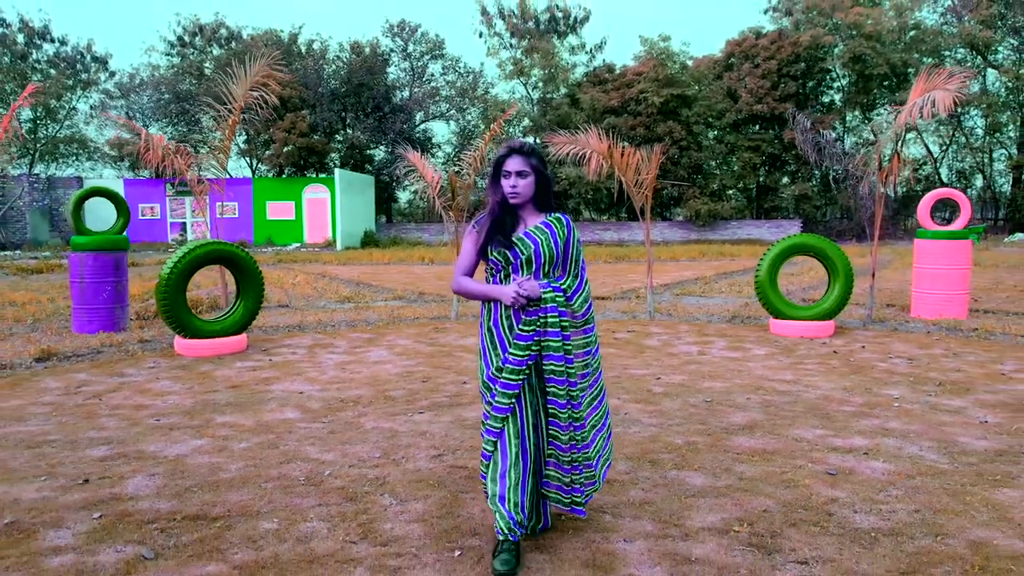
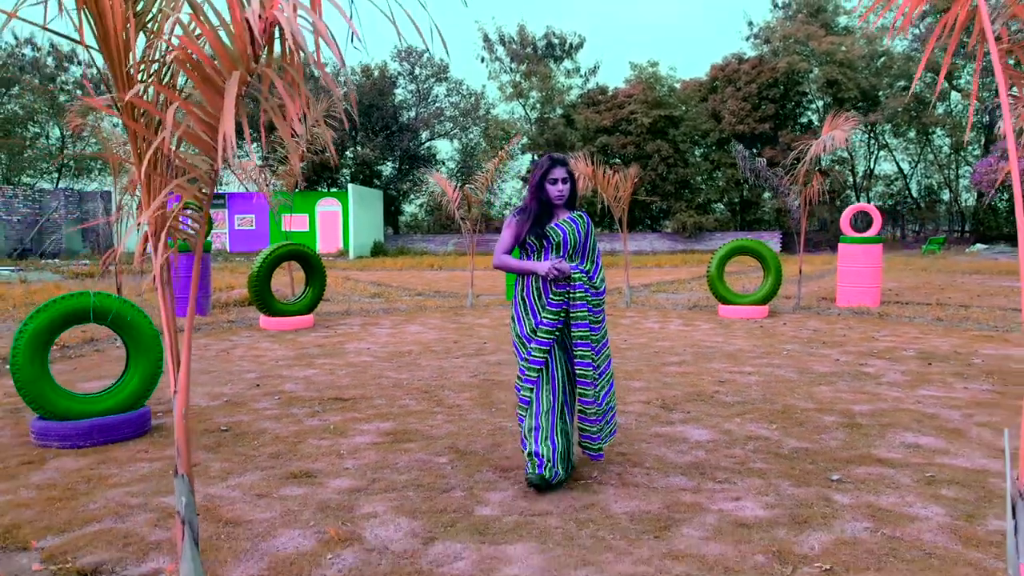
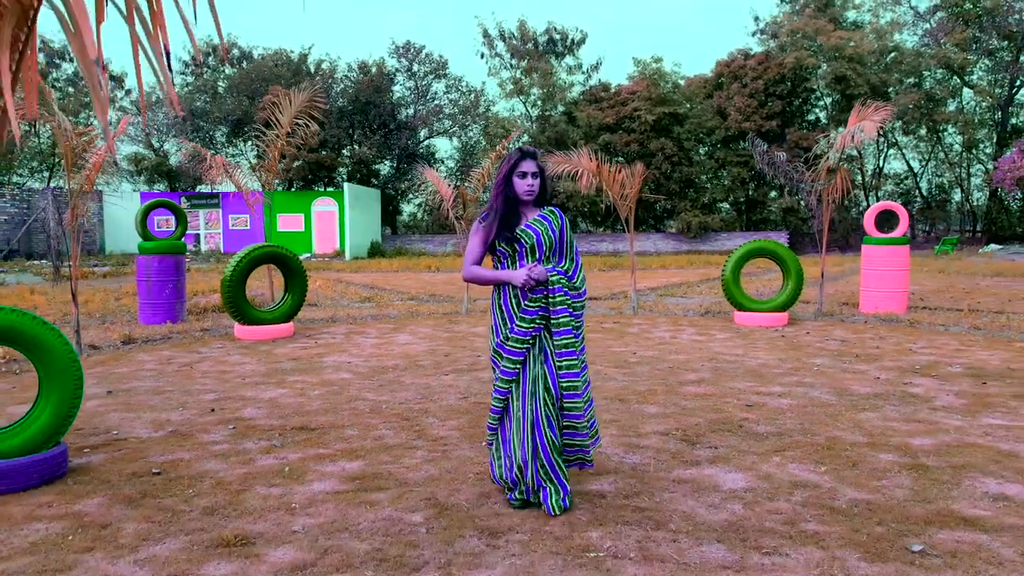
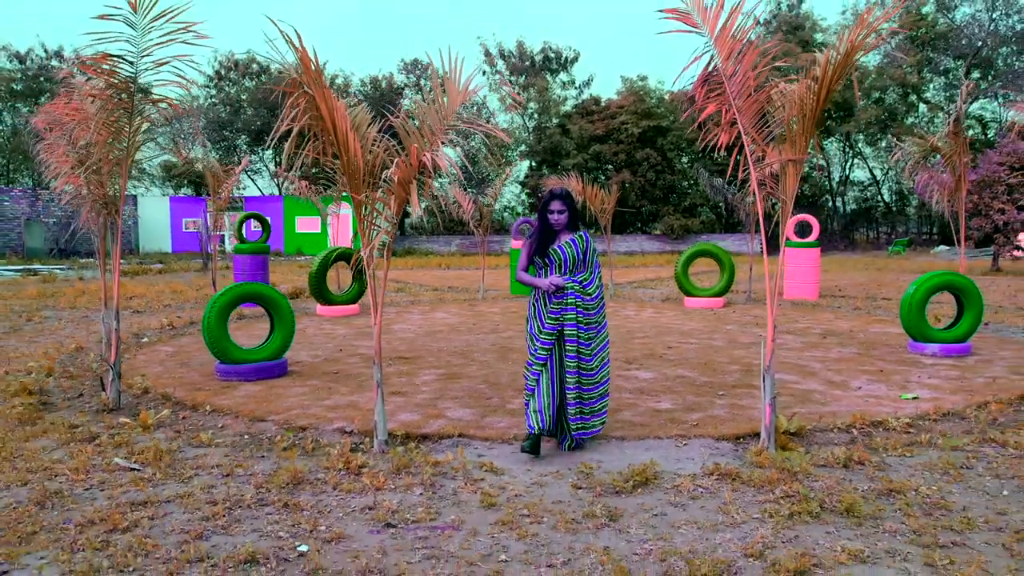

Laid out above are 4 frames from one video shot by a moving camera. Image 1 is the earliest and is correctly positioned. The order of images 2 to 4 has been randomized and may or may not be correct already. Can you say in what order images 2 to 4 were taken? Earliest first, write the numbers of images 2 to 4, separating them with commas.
3, 2, 4
